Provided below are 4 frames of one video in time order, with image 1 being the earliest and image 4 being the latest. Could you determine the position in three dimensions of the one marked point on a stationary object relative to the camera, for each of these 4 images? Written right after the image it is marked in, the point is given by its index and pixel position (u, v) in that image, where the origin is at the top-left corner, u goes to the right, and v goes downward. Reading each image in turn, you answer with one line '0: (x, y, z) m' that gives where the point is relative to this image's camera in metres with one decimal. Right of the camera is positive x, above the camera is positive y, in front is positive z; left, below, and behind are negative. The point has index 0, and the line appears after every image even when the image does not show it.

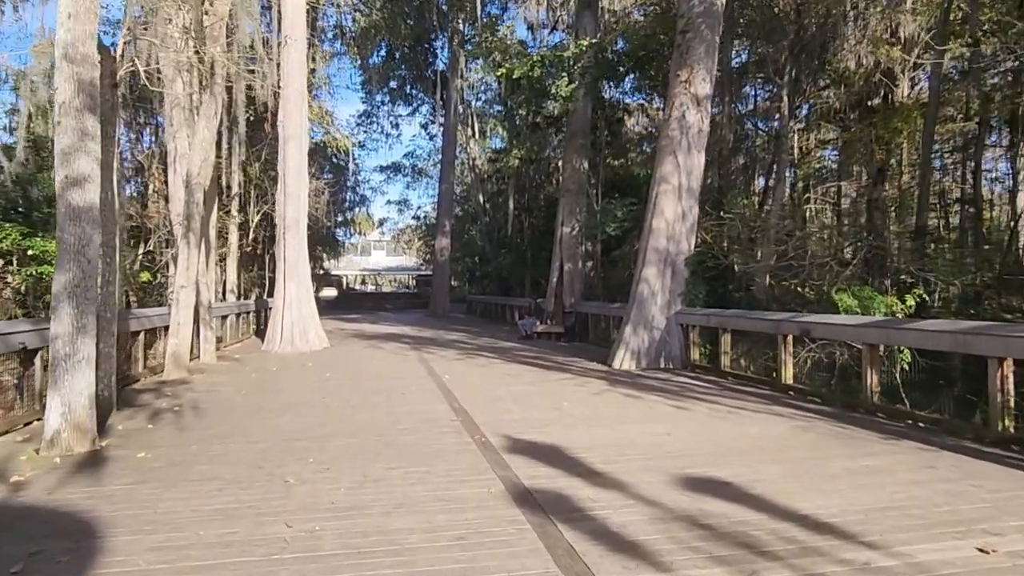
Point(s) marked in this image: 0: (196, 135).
0: (-5.5, +2.7, +11.3) m
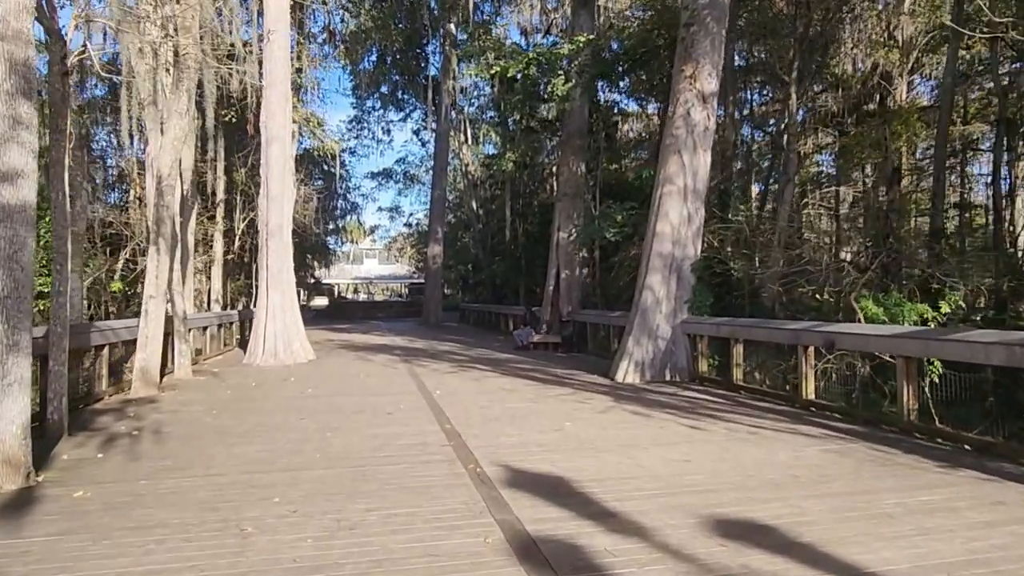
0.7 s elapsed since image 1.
0: (-5.6, +2.5, +10.5) m
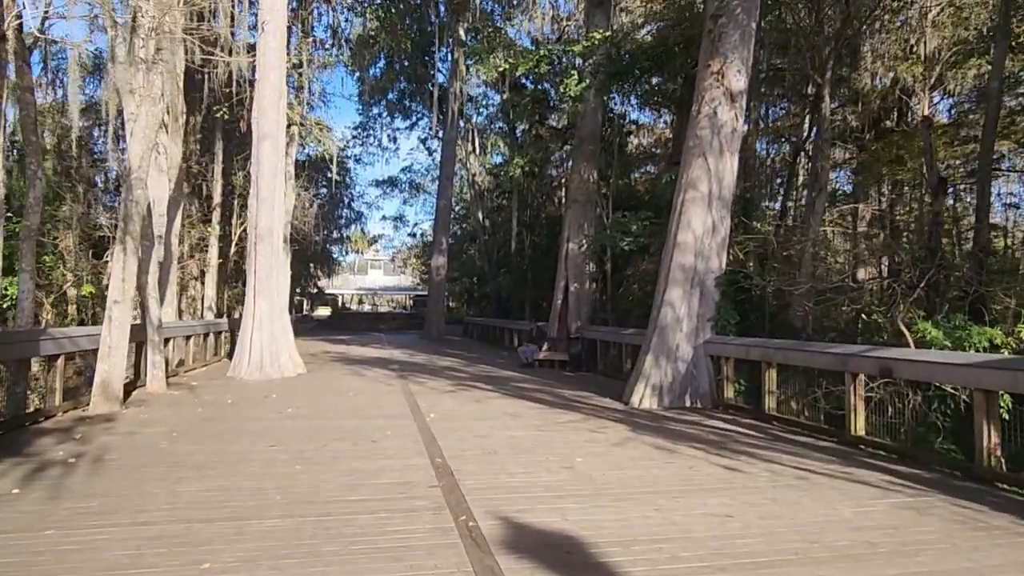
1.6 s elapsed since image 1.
0: (-5.4, +2.4, +9.5) m
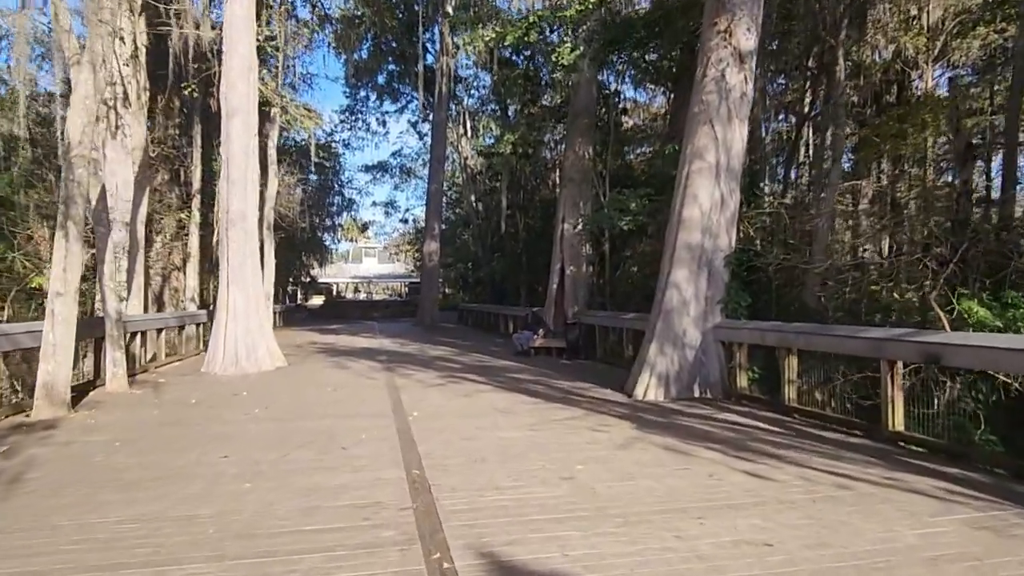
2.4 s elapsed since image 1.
0: (-5.6, +2.6, +8.4) m
